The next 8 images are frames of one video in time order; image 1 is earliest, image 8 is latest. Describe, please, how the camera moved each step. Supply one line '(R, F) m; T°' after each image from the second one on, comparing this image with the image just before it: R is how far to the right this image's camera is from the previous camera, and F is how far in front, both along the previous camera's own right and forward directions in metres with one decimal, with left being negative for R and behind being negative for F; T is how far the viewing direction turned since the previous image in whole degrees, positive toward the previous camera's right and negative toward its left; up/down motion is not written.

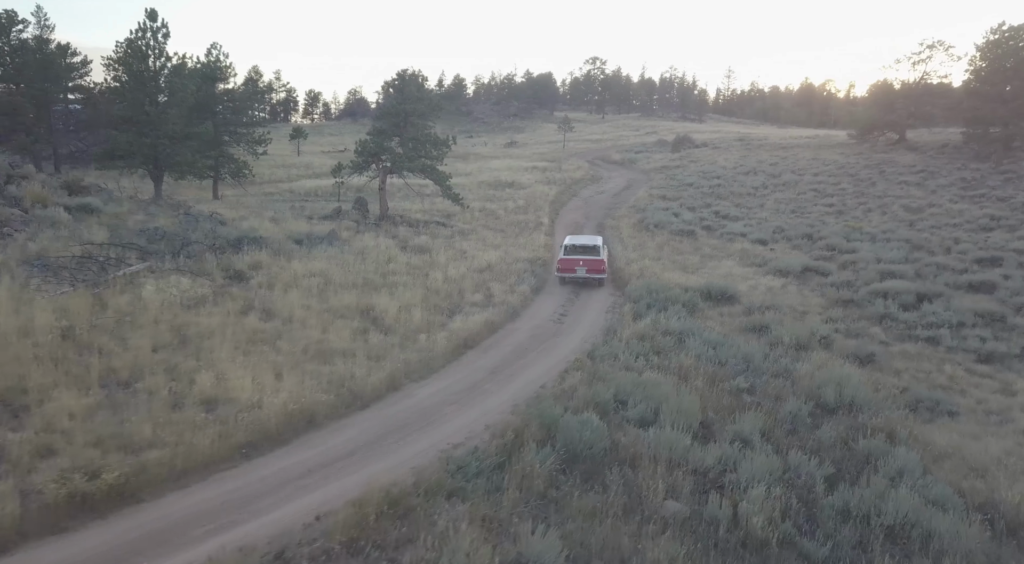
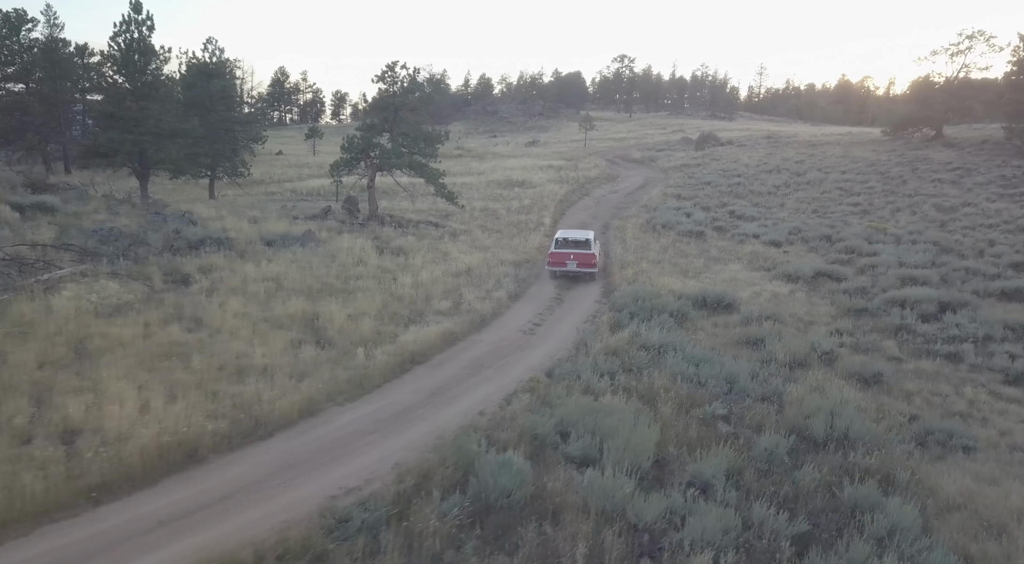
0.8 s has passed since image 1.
(+1.5, +1.7) m; -2°
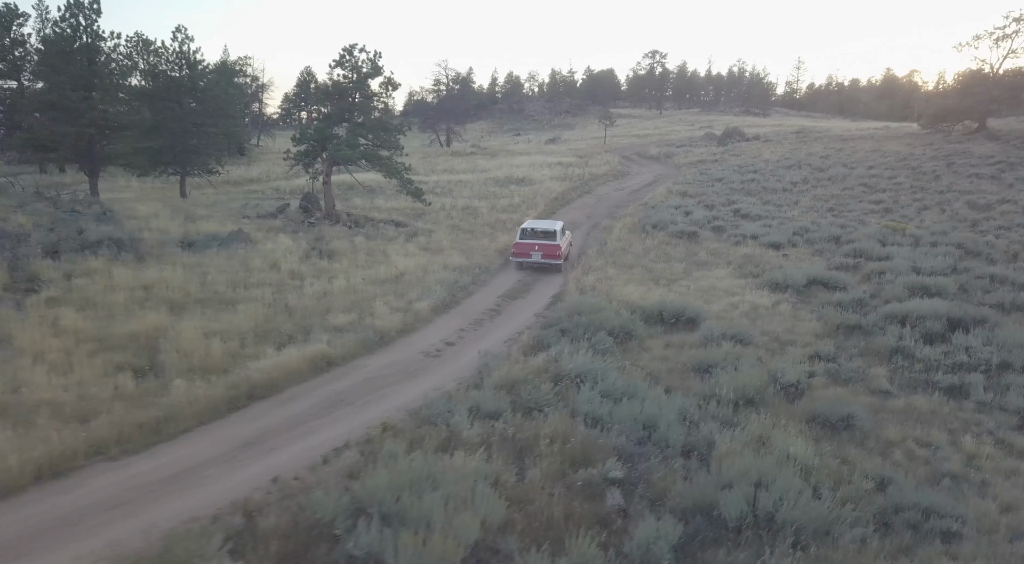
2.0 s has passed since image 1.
(+2.7, +2.9) m; -3°
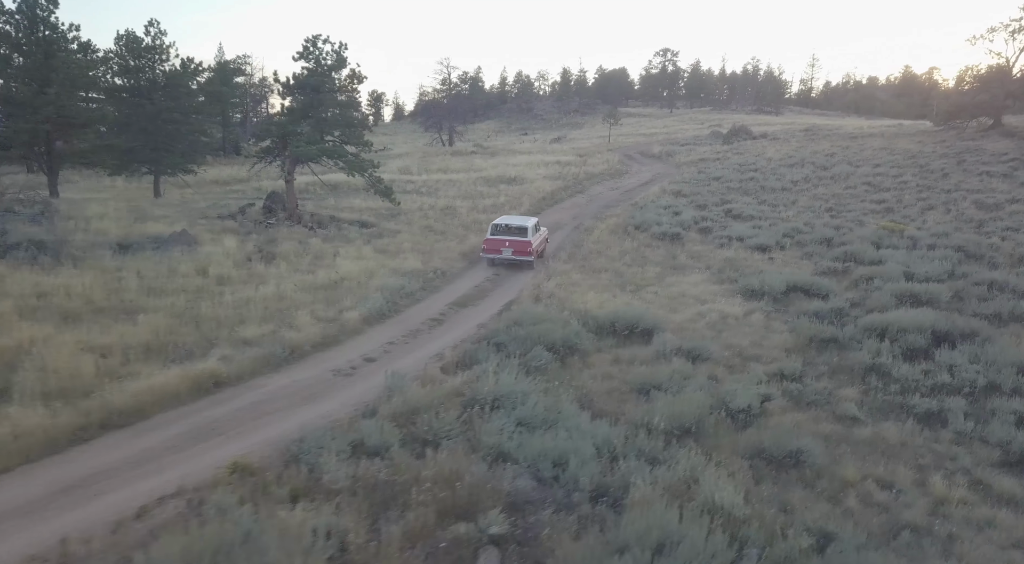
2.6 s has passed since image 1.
(+1.6, +1.5) m; -1°
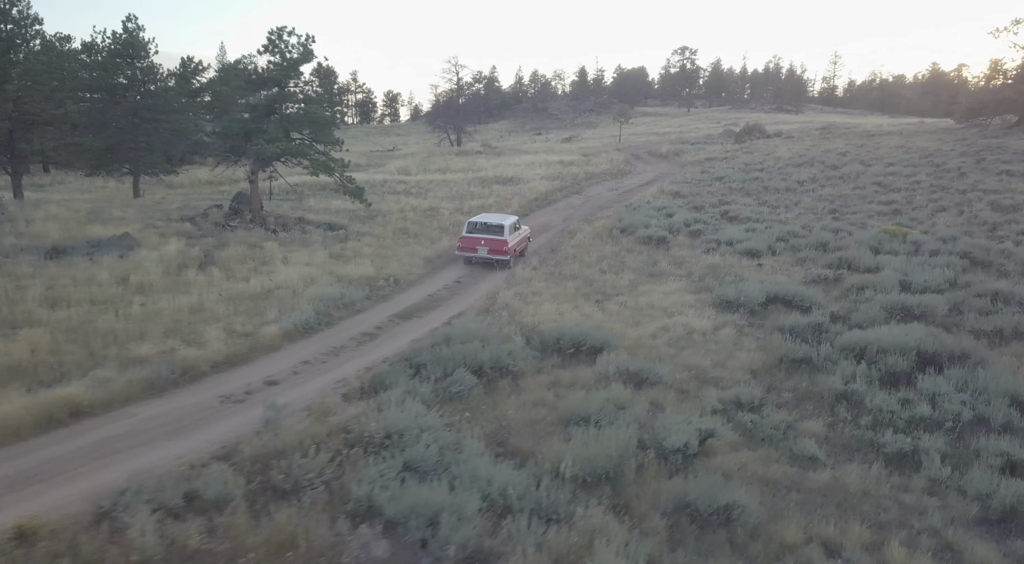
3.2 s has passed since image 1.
(+1.6, +1.5) m; -2°
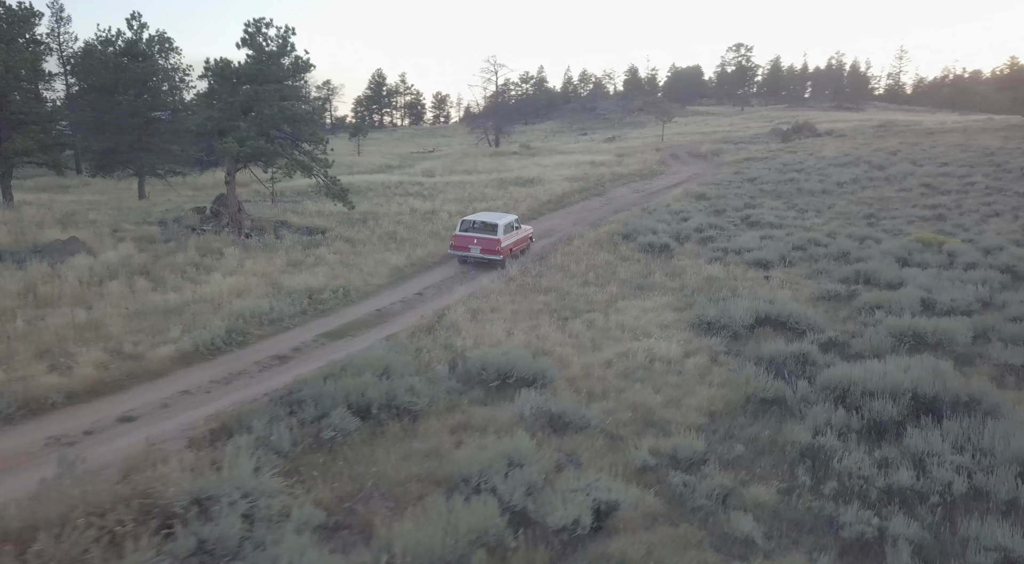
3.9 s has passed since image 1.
(+2.2, +2.0) m; -4°
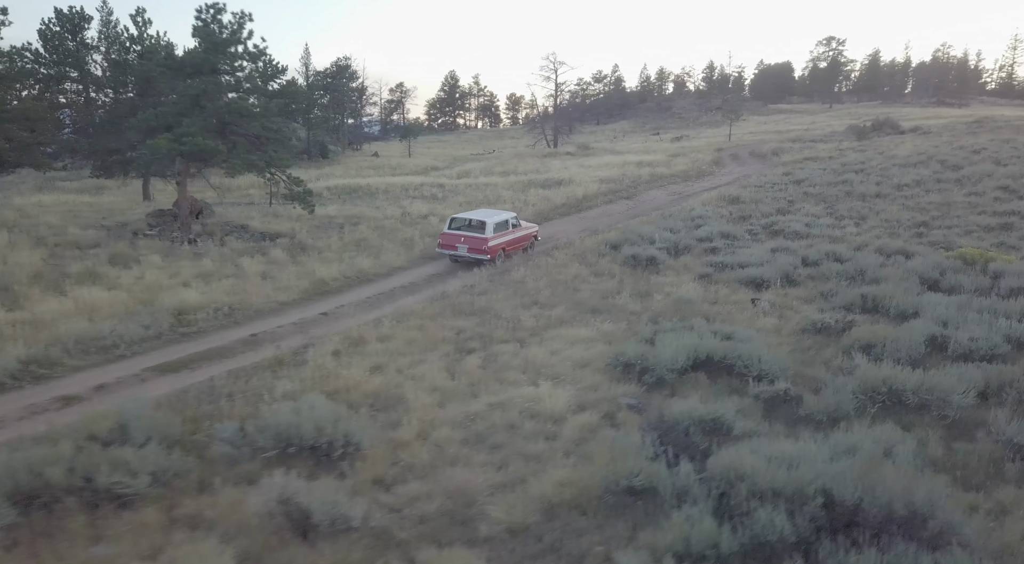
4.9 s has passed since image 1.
(+3.5, +3.0) m; -7°
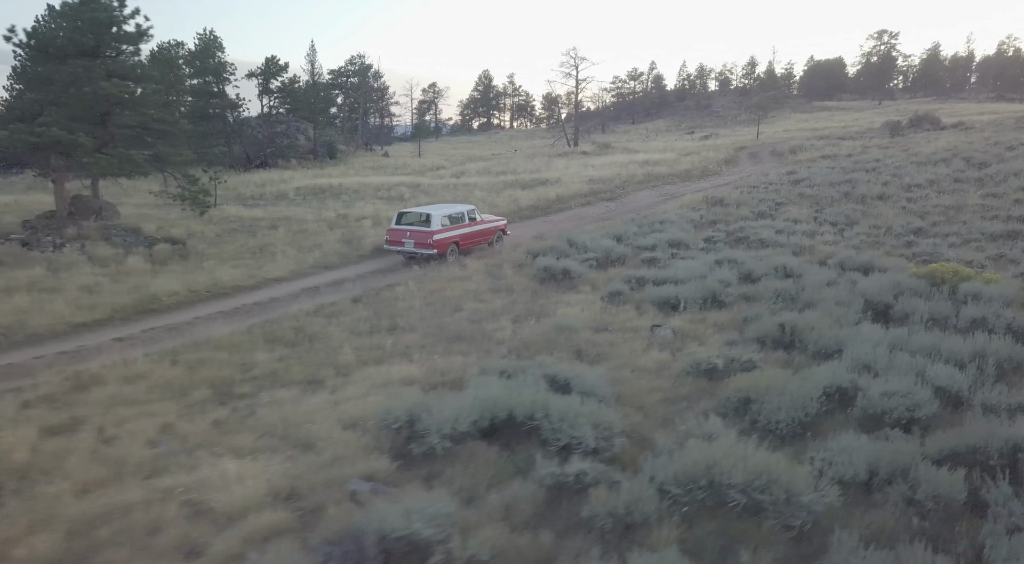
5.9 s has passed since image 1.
(+3.9, +3.1) m; -4°
